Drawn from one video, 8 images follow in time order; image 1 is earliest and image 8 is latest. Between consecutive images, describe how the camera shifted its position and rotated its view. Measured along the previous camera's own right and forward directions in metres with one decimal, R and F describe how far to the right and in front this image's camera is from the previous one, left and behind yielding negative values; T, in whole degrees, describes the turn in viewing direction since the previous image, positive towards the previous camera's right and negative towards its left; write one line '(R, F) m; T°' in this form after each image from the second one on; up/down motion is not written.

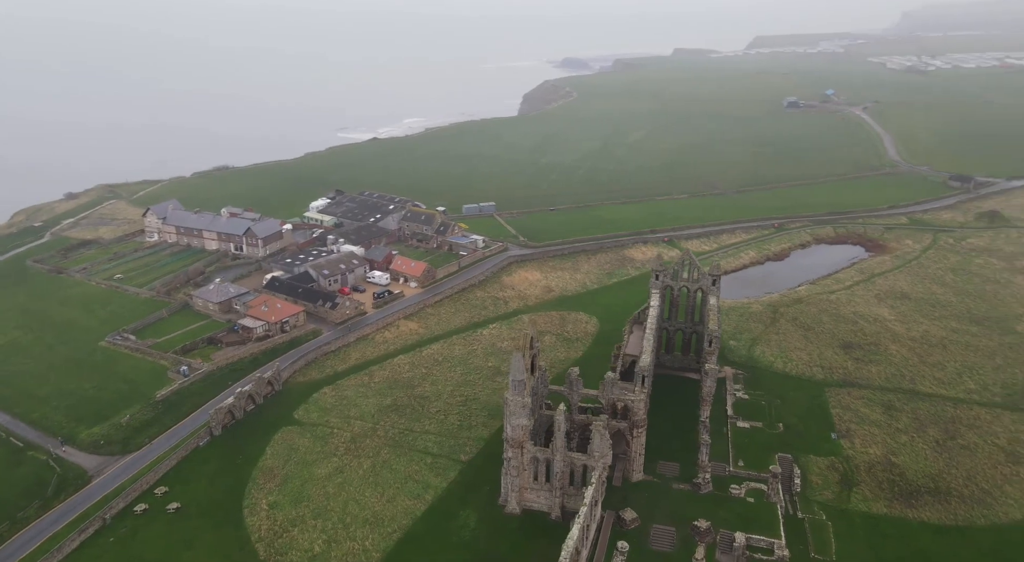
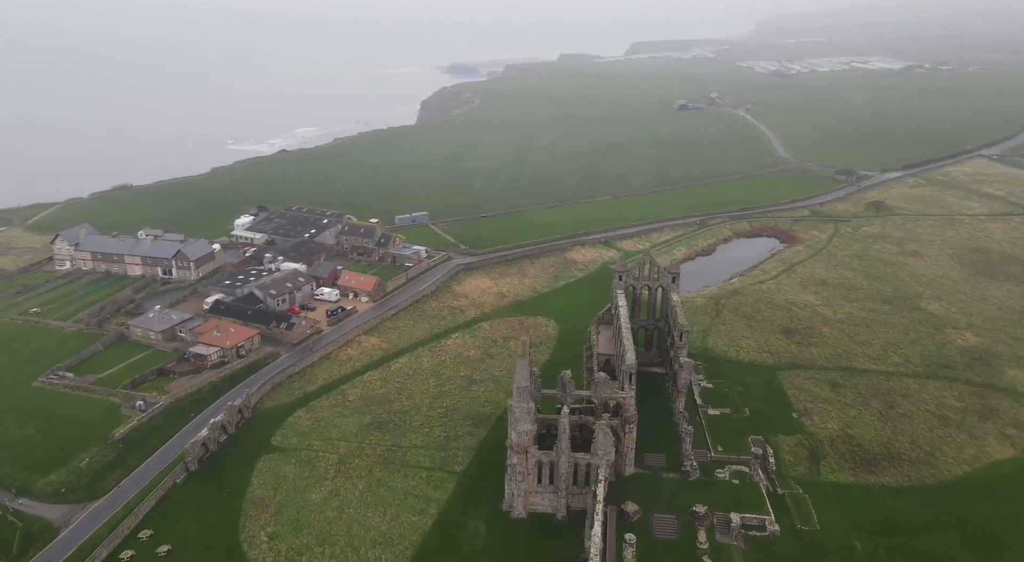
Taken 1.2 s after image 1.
(-4.0, 0.0) m; +8°
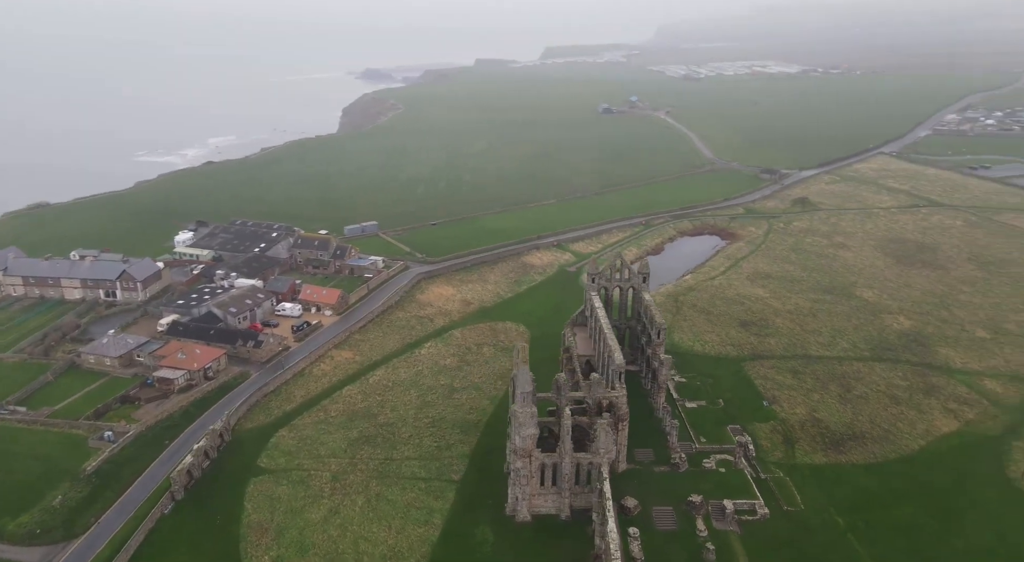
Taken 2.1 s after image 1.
(-3.1, -0.1) m; +6°
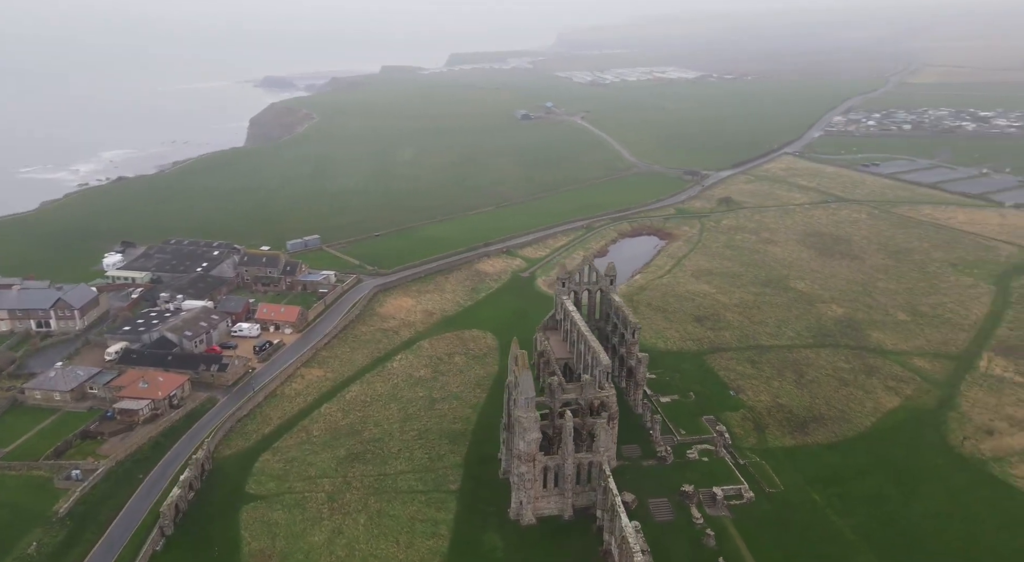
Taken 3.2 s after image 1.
(-3.5, -0.3) m; +7°
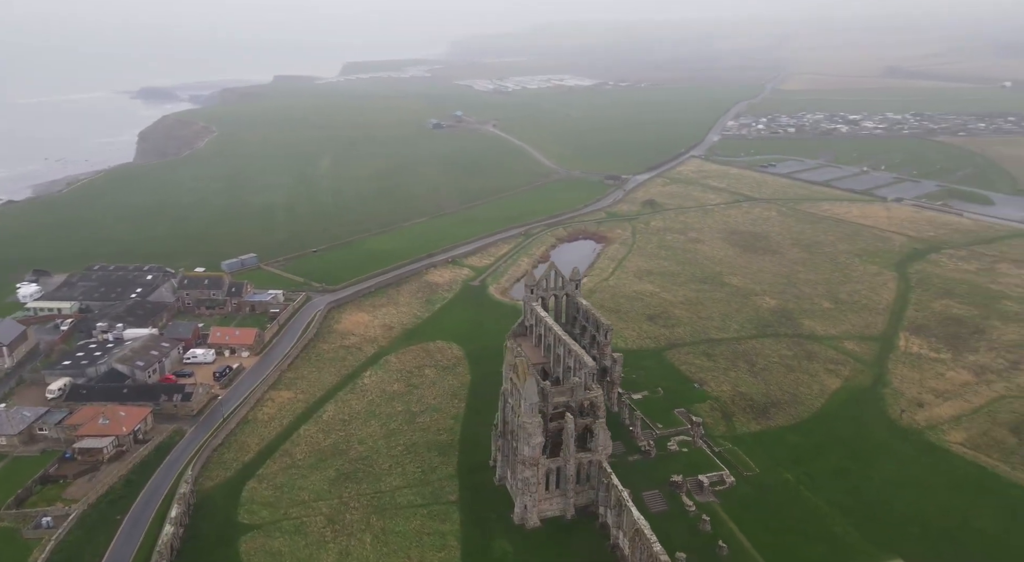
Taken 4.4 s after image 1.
(-3.8, -0.4) m; +7°
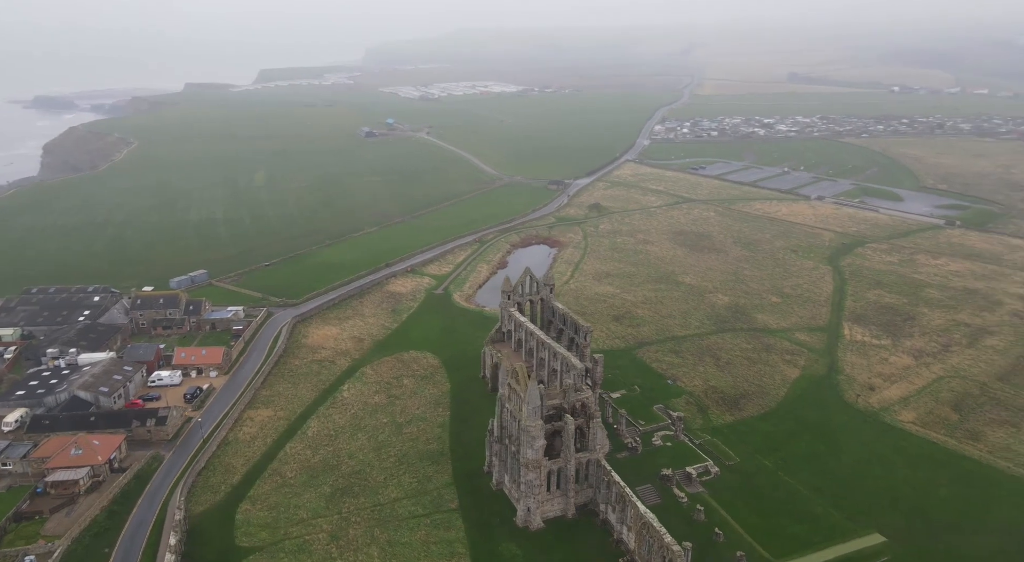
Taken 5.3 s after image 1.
(-2.9, -0.5) m; +6°
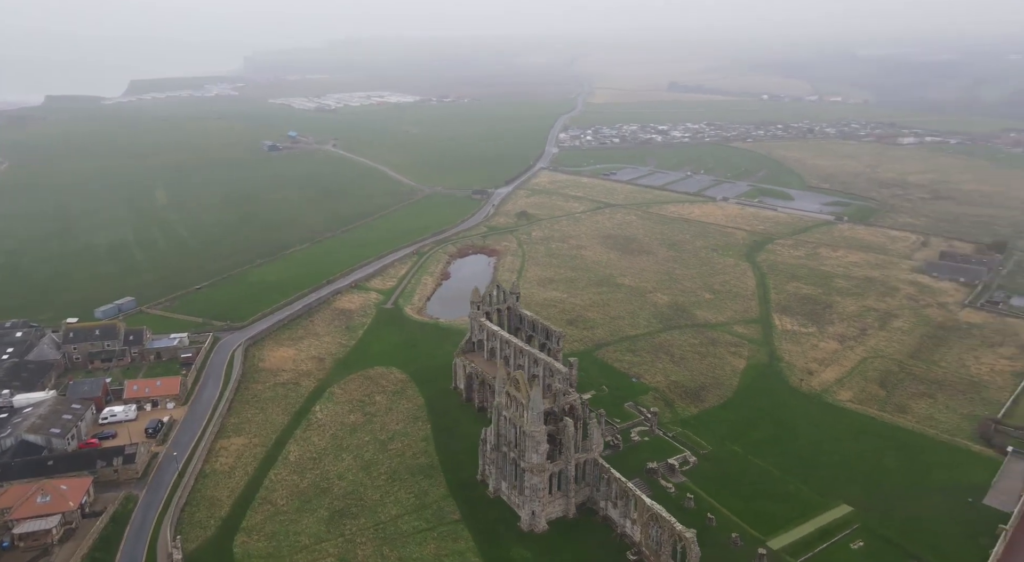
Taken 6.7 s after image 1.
(-4.2, -0.7) m; +8°
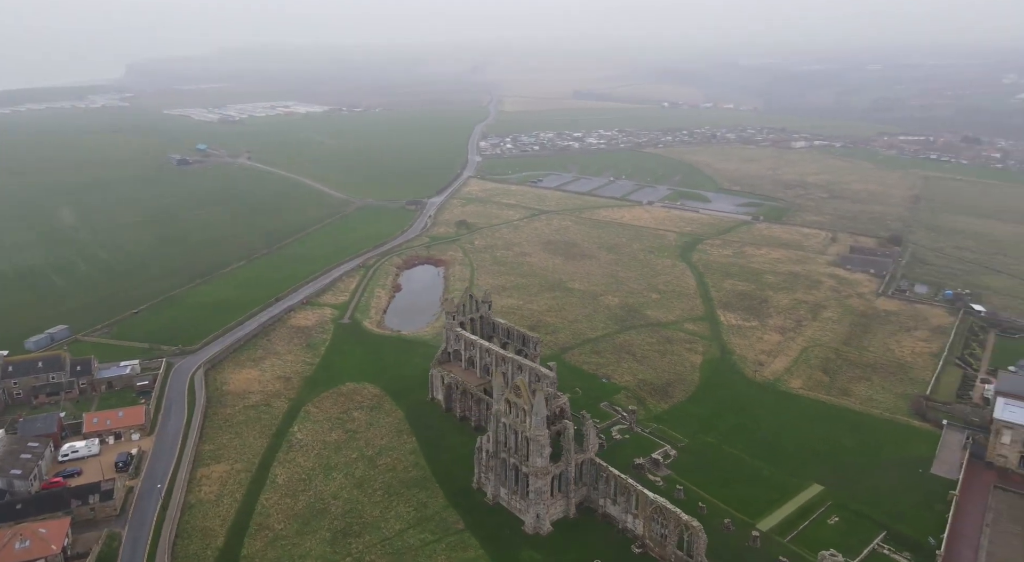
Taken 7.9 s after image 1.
(-3.8, -0.8) m; +7°
